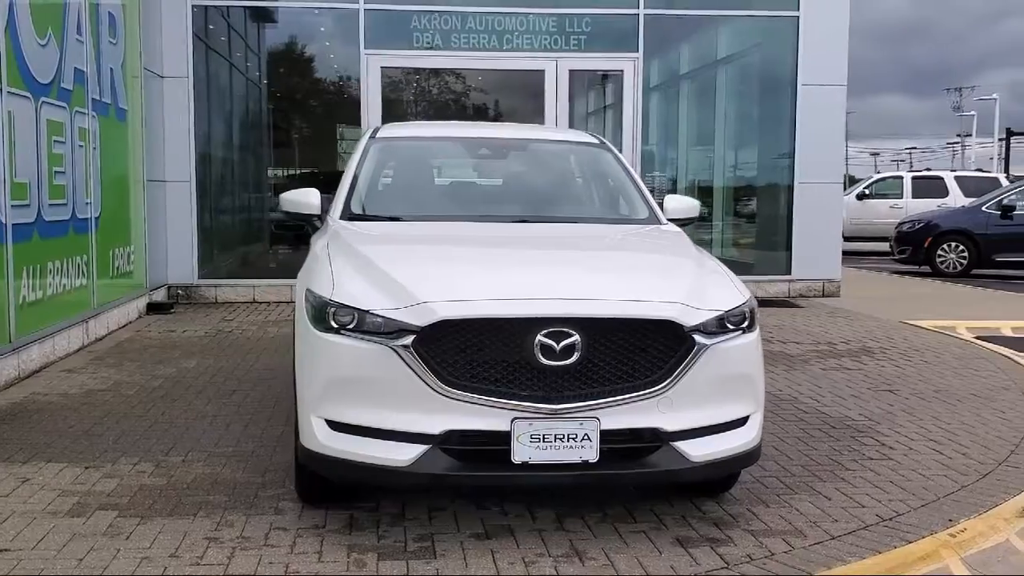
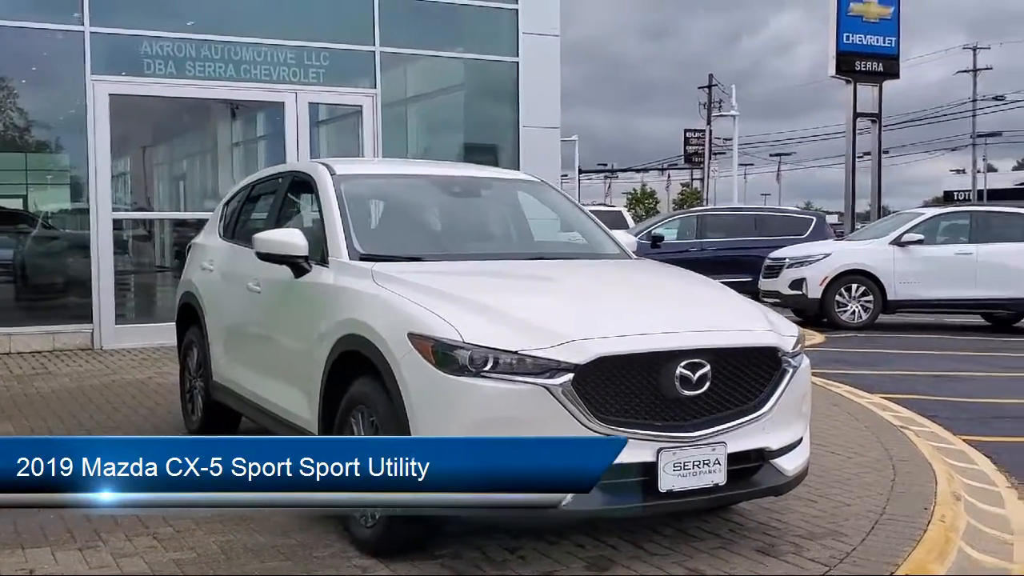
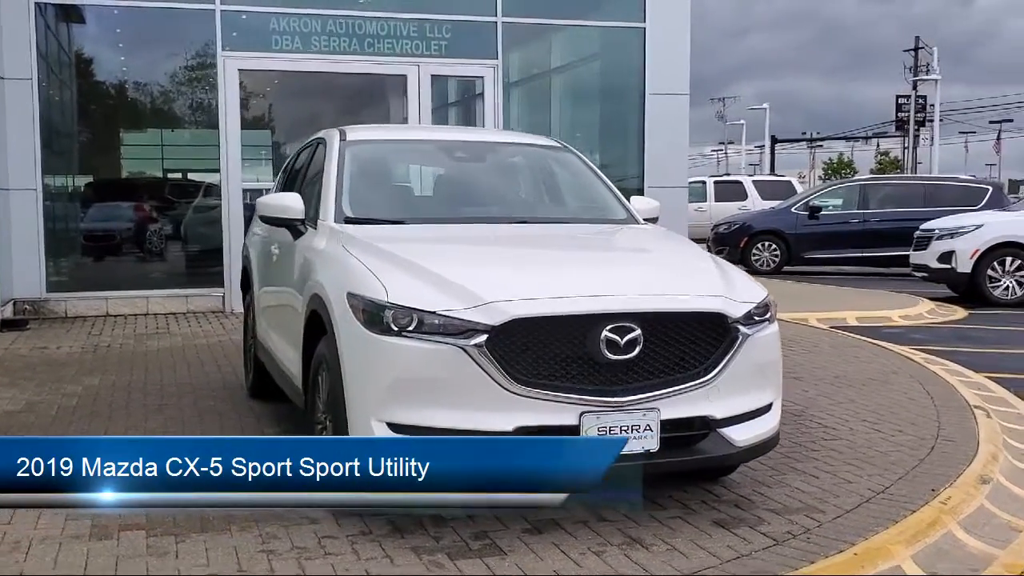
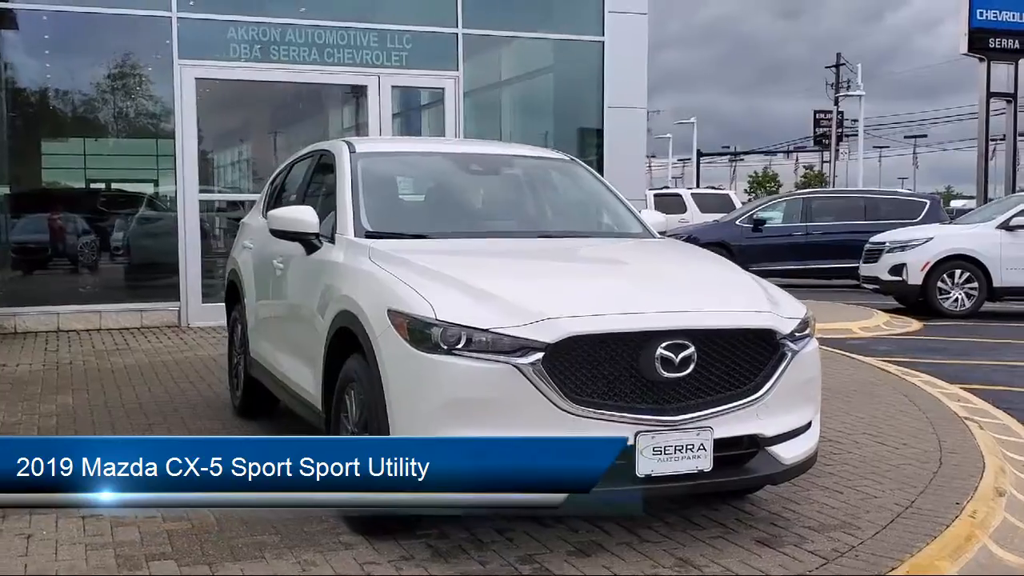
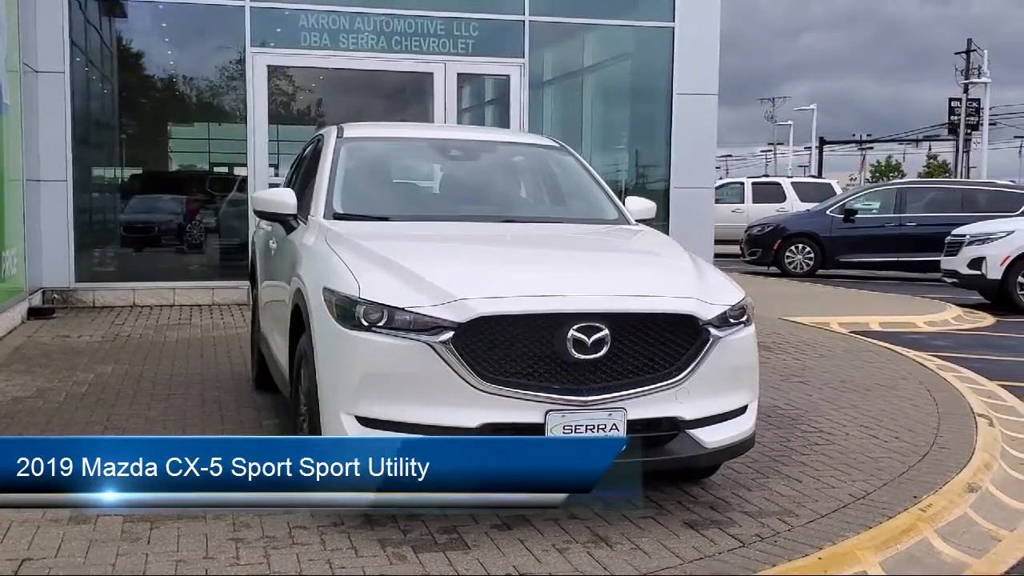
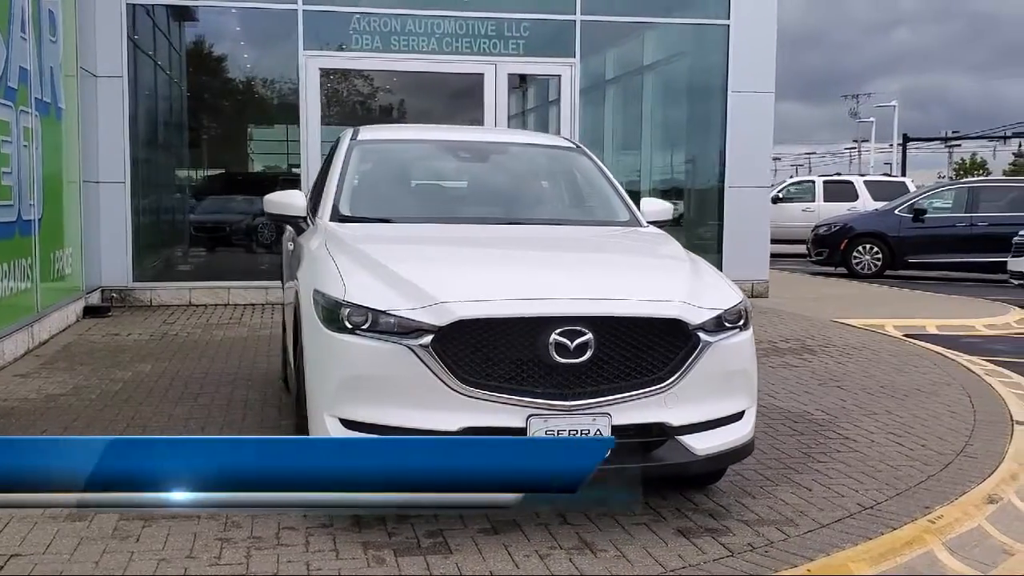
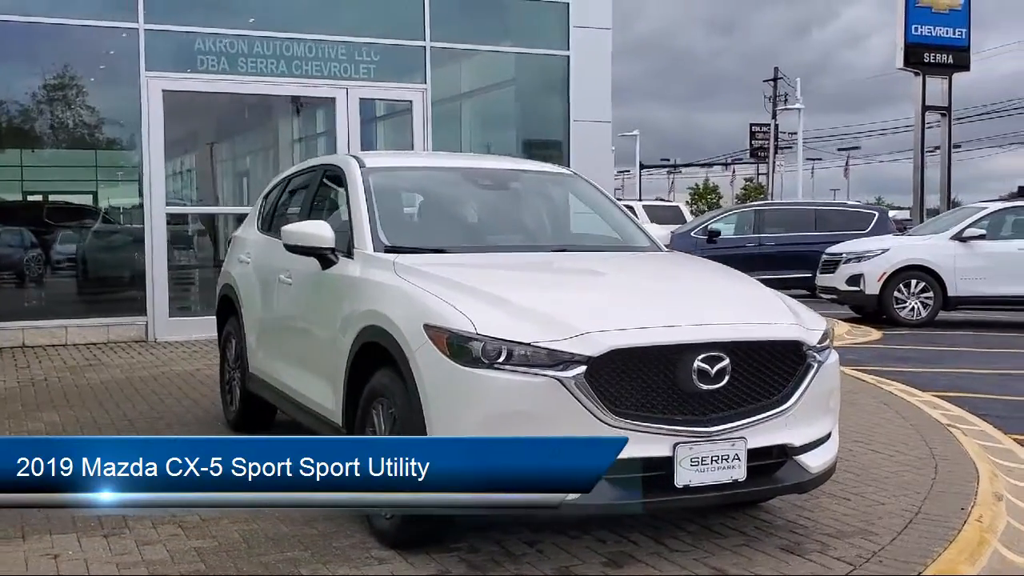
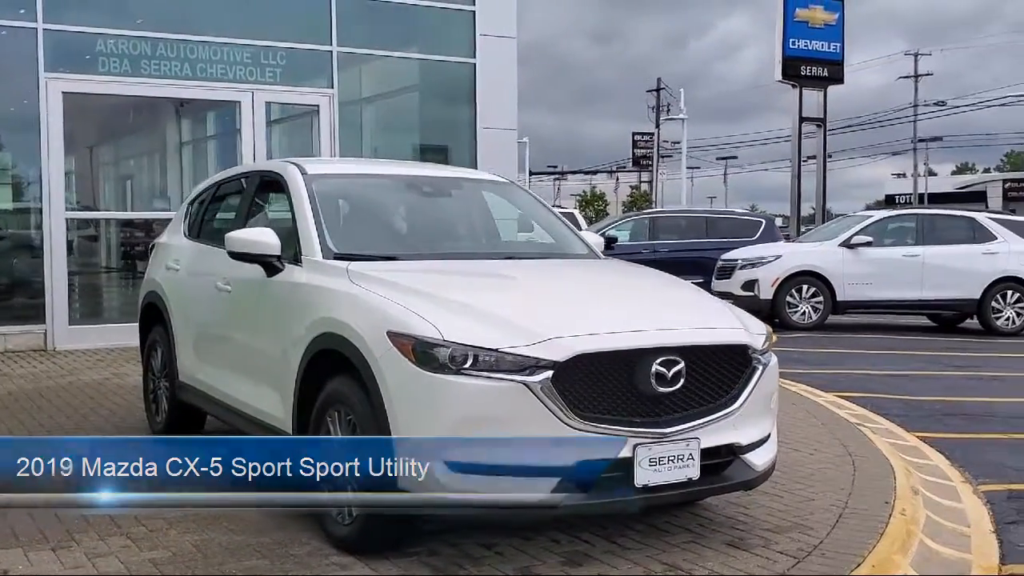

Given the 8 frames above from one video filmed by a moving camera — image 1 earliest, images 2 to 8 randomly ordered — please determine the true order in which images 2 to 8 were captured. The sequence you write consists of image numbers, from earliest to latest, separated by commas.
6, 5, 3, 4, 7, 2, 8
